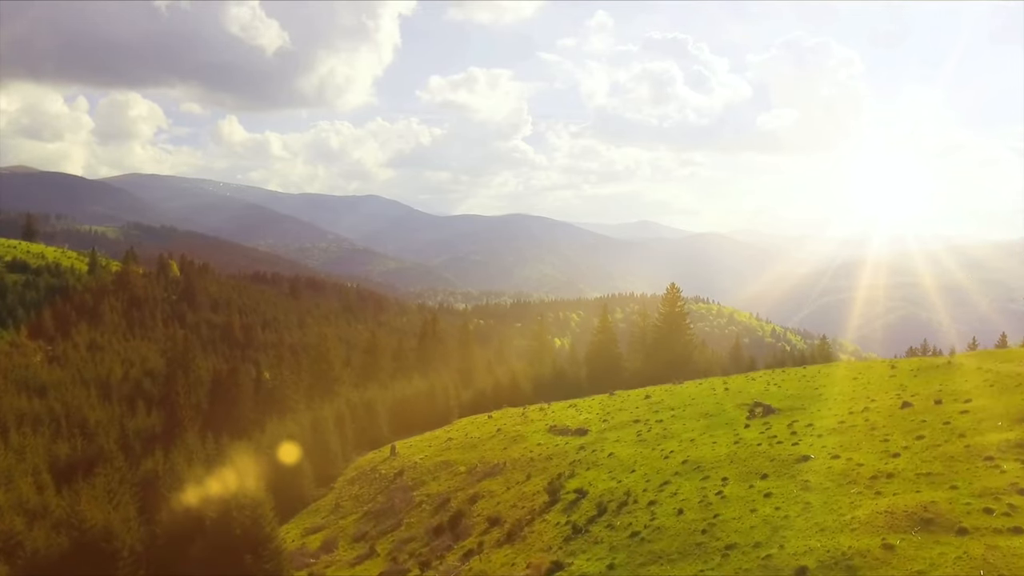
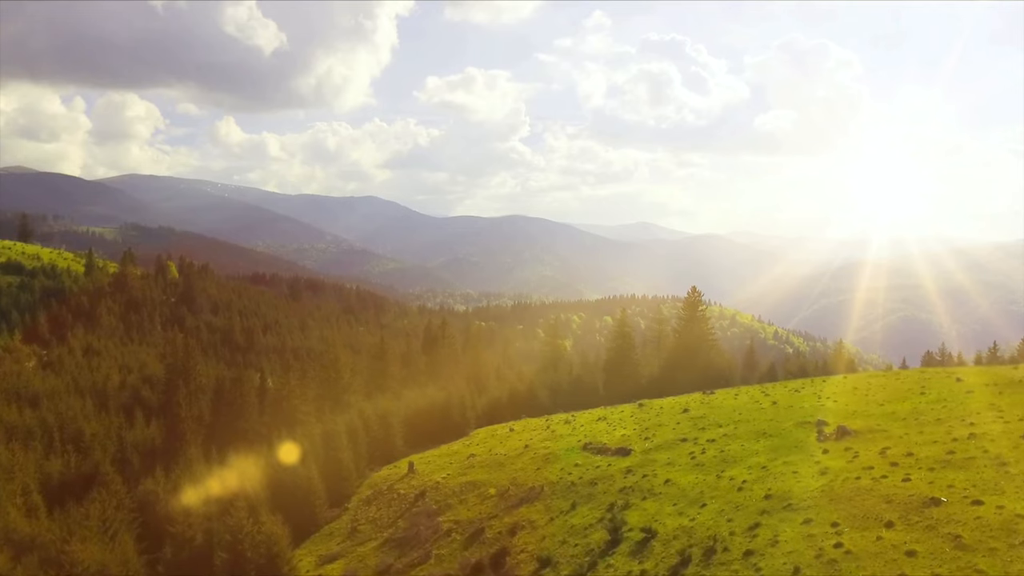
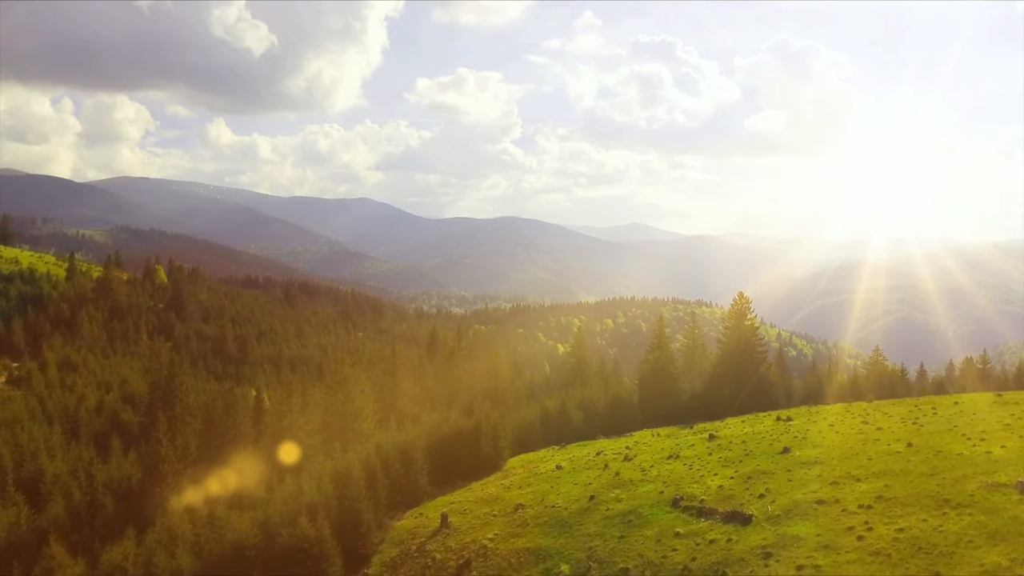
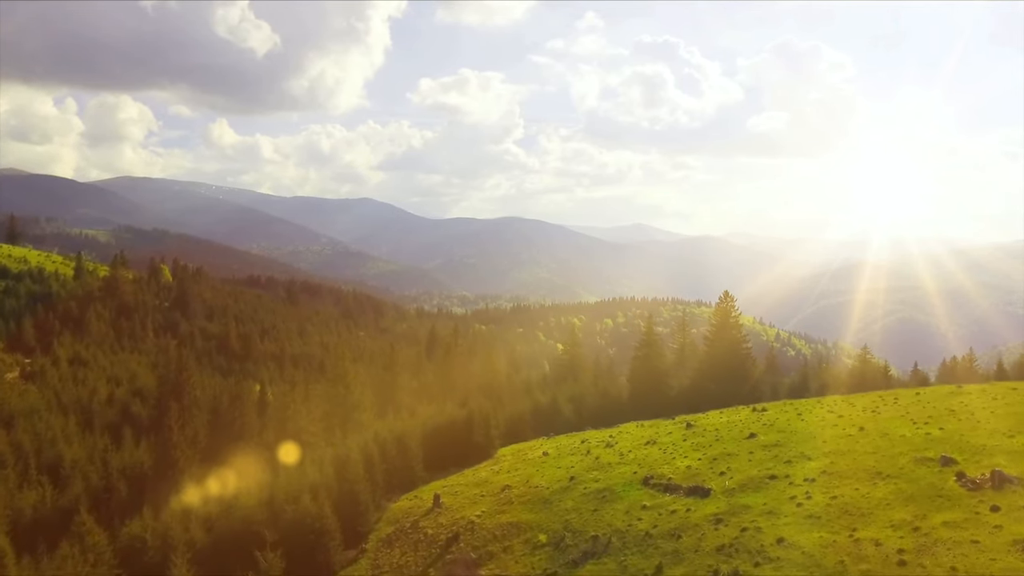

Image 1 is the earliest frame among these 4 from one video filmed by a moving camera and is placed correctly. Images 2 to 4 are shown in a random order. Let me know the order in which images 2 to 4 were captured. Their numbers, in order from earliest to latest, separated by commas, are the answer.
2, 4, 3
